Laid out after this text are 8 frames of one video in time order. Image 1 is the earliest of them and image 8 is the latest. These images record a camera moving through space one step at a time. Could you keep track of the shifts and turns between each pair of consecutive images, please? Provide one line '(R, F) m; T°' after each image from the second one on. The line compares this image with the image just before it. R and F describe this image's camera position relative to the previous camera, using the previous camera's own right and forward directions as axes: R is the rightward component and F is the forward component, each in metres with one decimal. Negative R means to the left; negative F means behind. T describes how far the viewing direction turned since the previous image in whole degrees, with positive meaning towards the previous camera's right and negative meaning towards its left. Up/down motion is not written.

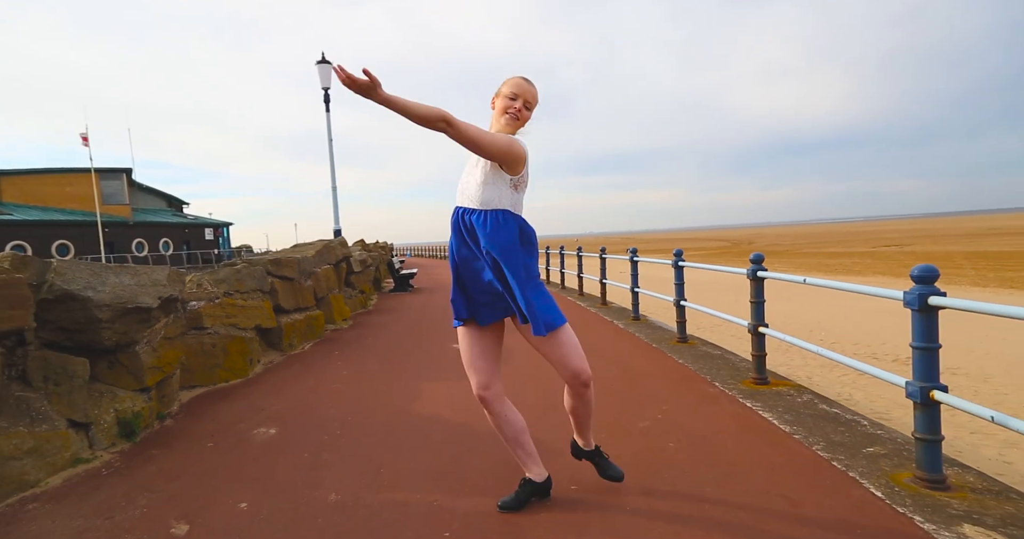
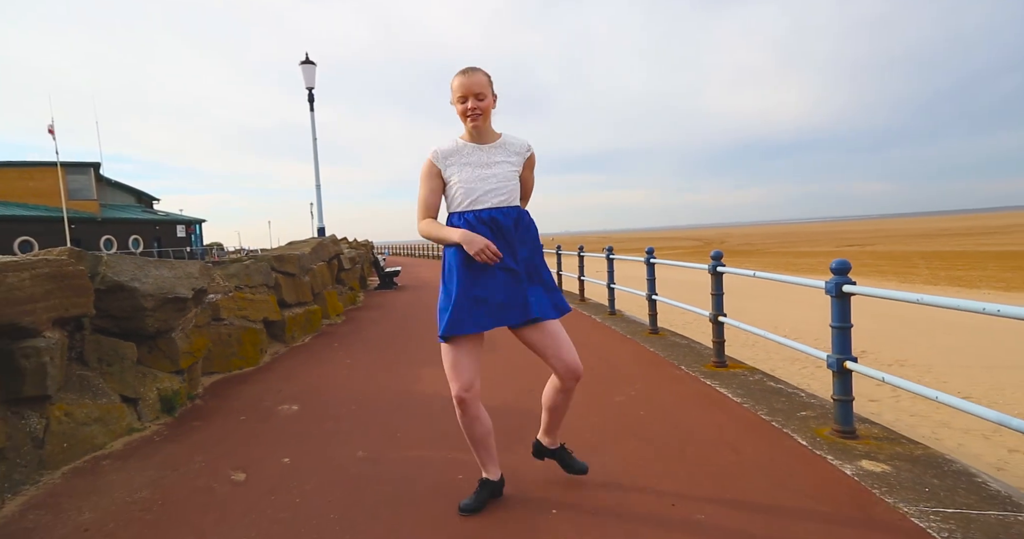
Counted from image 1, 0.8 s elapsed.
(-0.1, -0.5) m; +3°
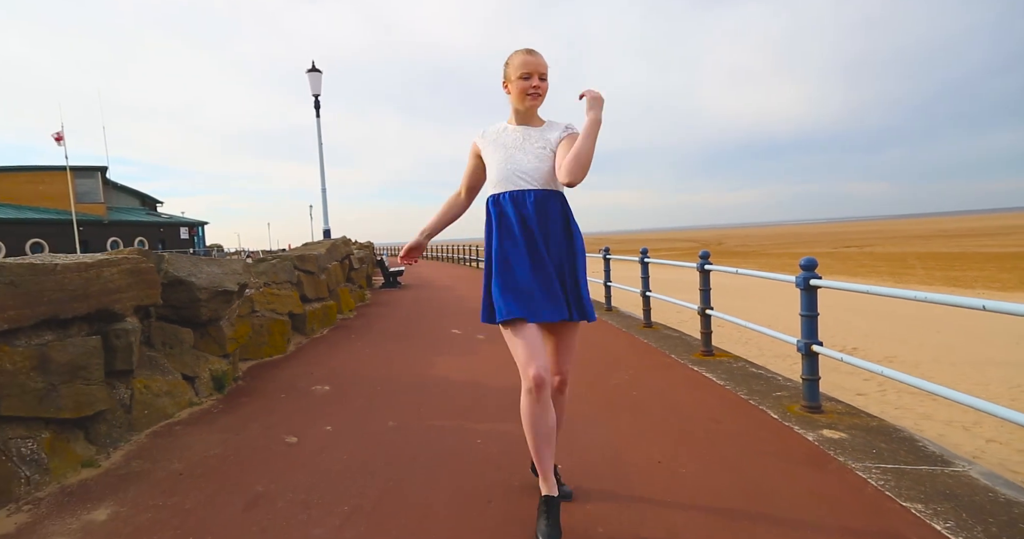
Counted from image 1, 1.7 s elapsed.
(-0.1, -0.5) m; 0°
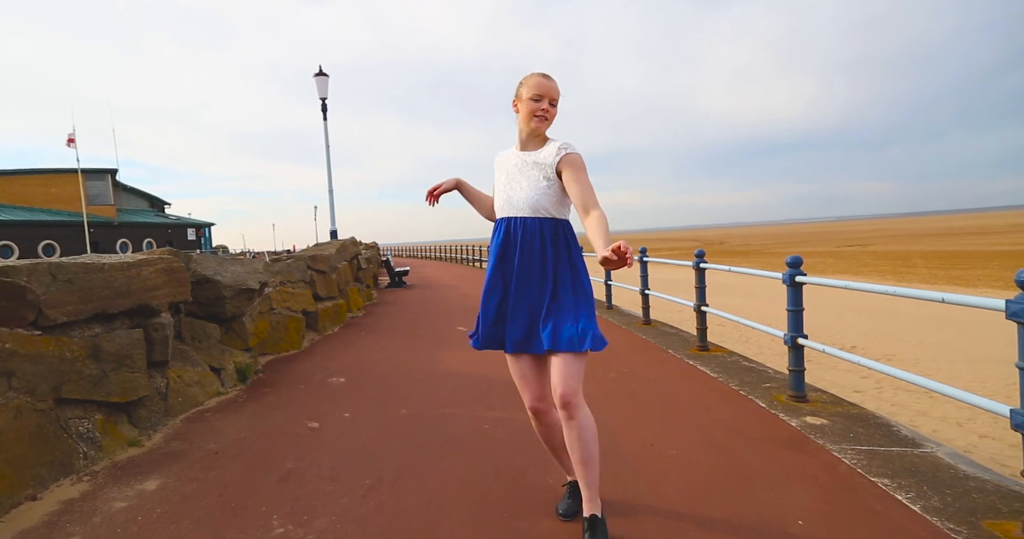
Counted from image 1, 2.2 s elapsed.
(0.0, -0.3) m; 0°
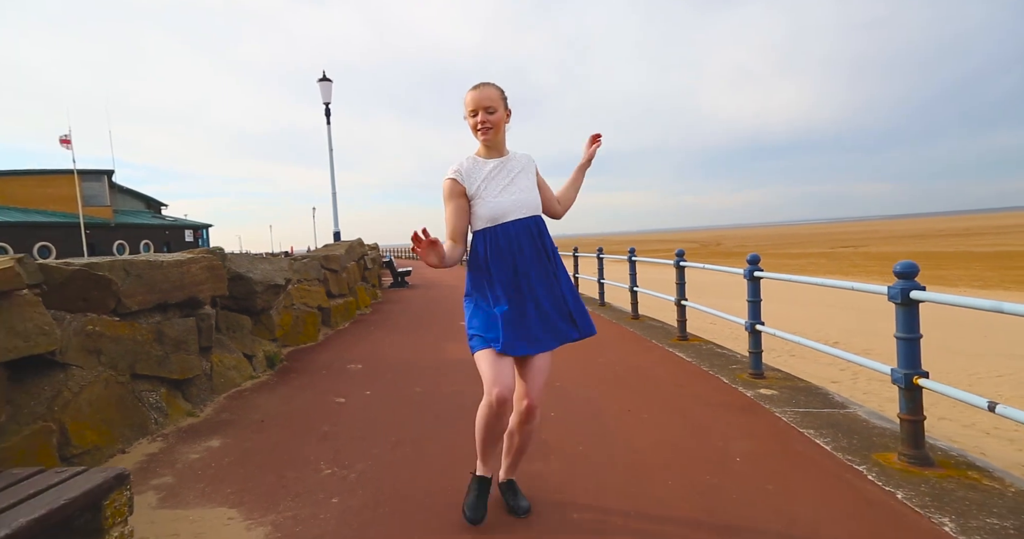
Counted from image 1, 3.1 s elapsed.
(0.0, -0.6) m; 0°
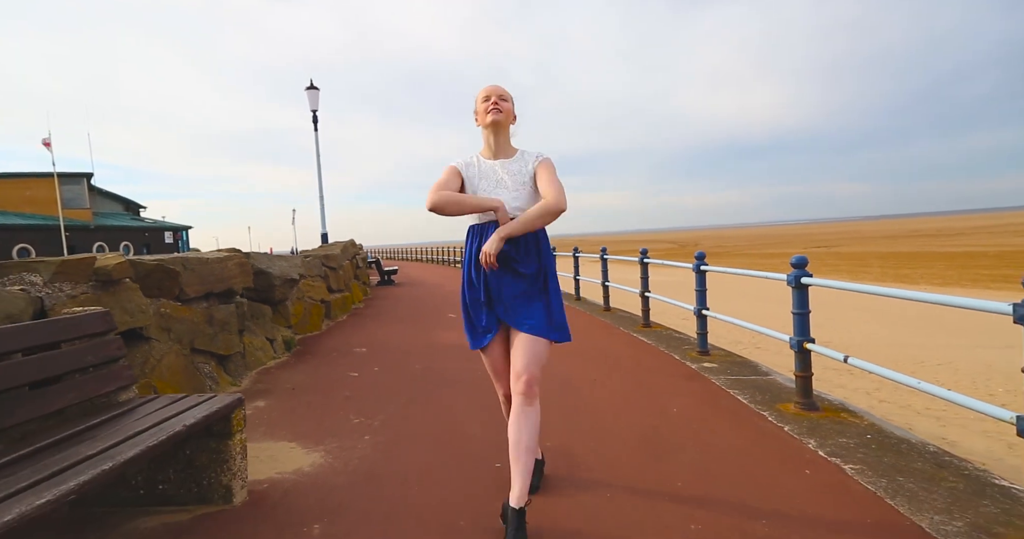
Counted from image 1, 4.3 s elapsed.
(-0.1, -0.8) m; +2°
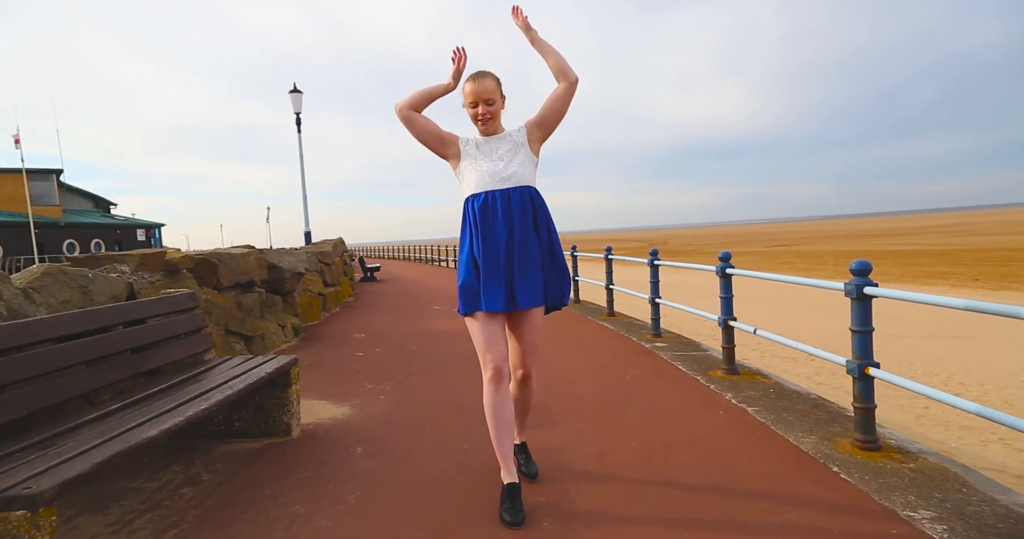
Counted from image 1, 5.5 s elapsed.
(-0.1, -0.8) m; +3°
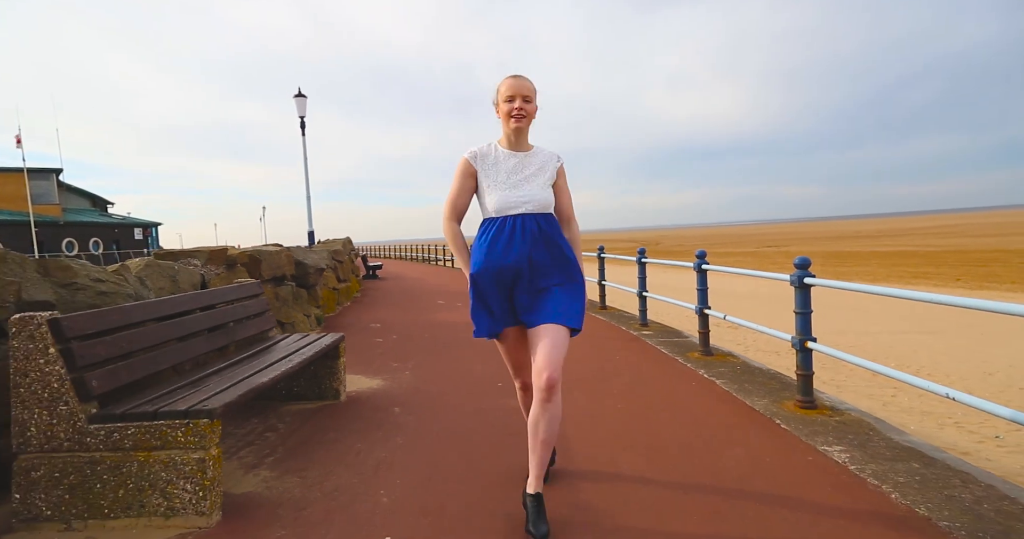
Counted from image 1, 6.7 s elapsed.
(-0.1, -0.7) m; +1°
